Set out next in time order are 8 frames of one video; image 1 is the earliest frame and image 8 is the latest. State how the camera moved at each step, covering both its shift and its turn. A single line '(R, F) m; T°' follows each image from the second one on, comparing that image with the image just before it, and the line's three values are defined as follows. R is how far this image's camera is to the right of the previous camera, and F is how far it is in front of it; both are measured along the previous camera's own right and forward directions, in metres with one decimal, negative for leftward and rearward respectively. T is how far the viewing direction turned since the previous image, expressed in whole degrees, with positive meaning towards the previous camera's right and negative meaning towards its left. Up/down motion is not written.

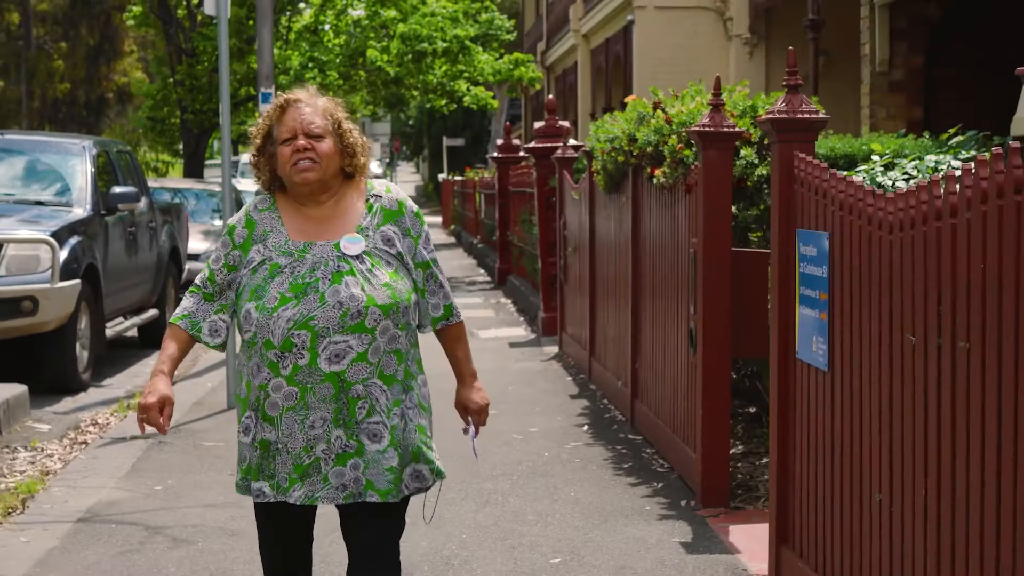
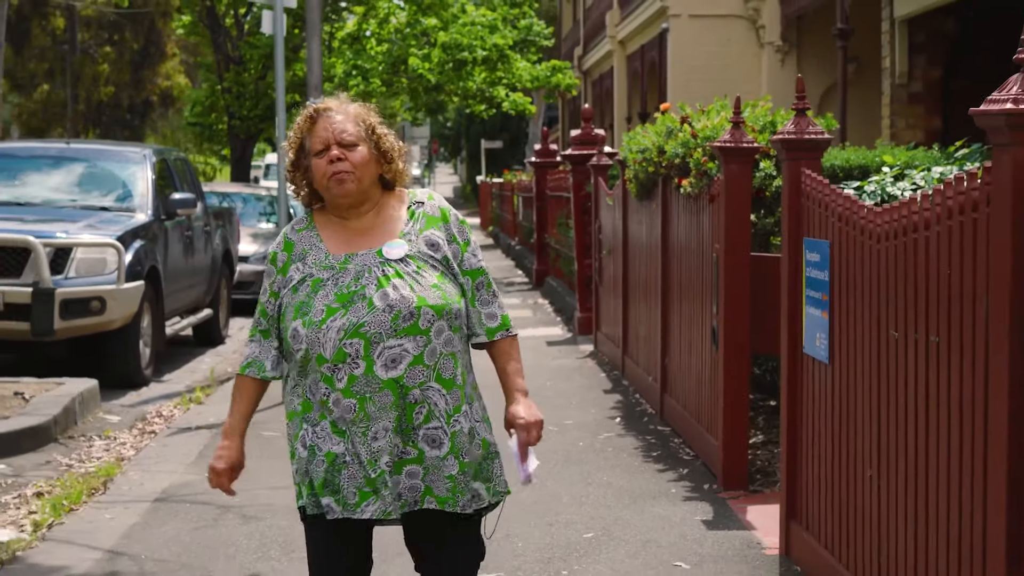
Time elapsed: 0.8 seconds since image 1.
(0.0, -0.6) m; -1°
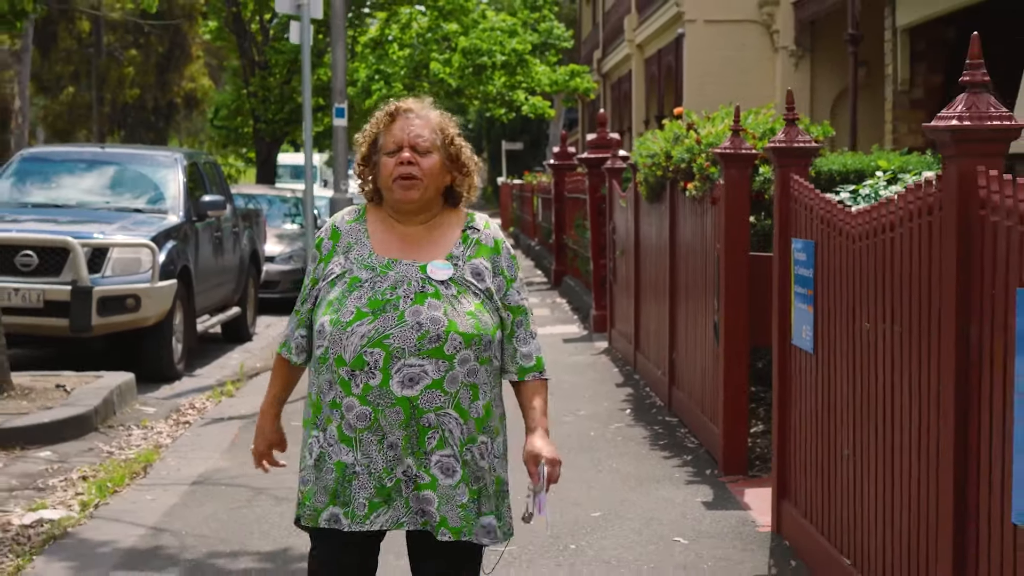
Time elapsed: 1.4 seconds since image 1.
(0.0, -0.5) m; -1°
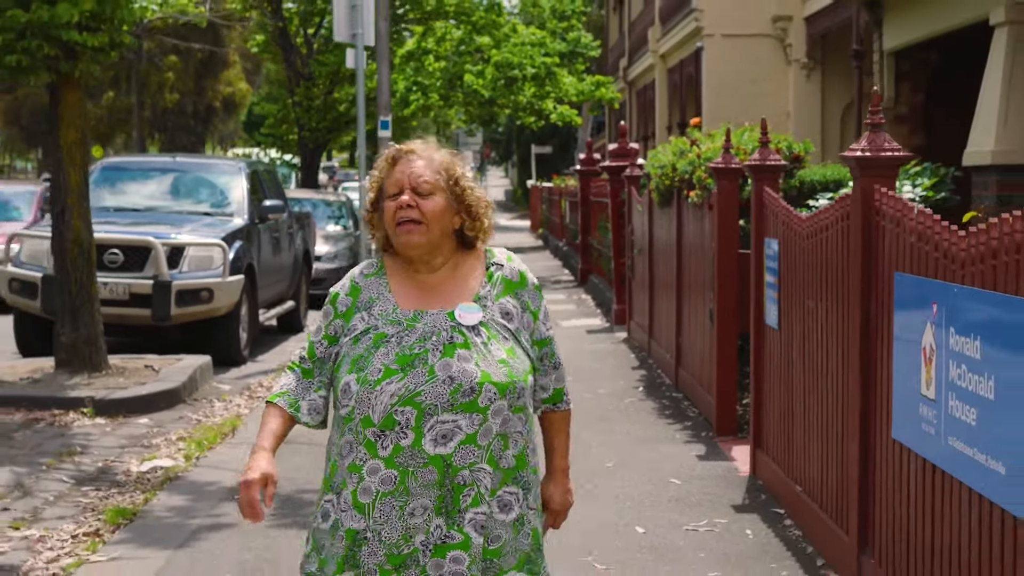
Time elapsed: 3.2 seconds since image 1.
(0.0, -1.5) m; -1°
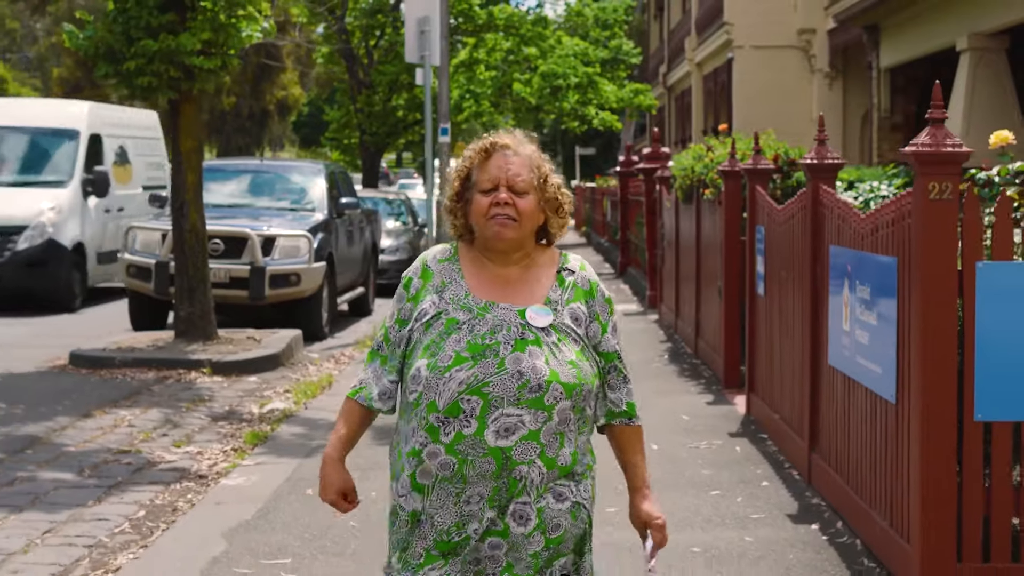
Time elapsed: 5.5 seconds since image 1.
(0.0, -2.0) m; -2°
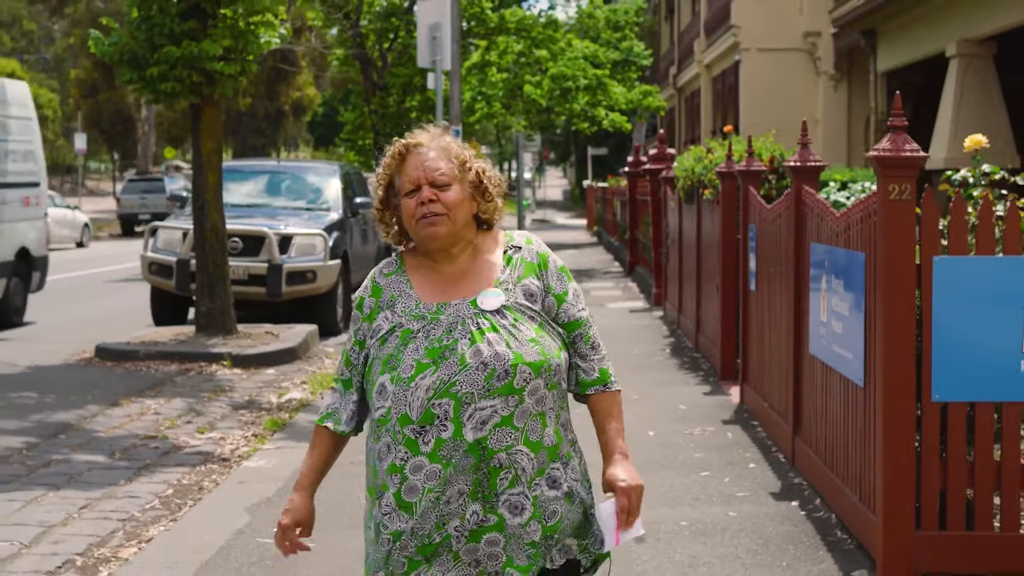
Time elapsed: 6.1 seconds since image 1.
(+0.1, -0.5) m; -1°
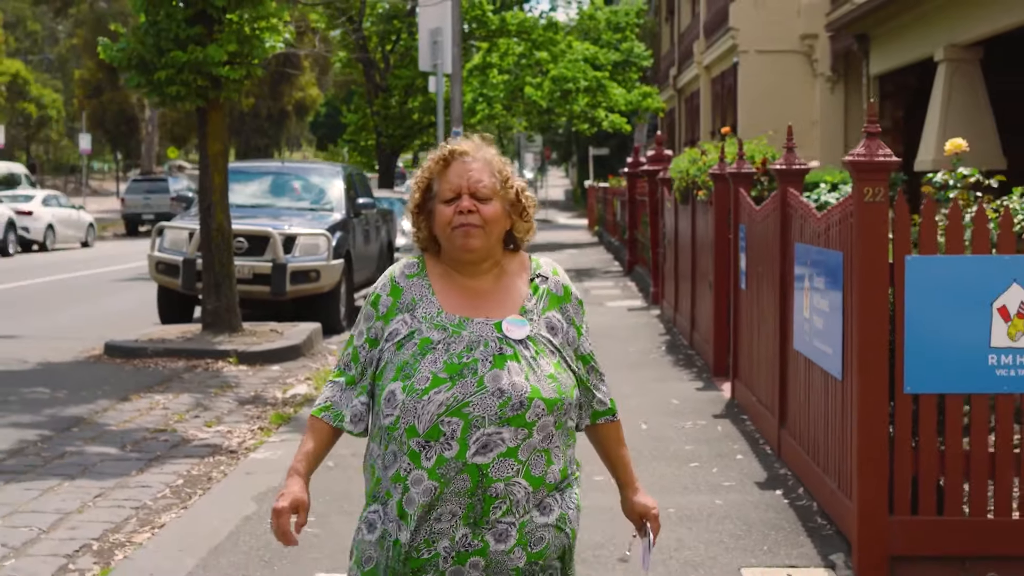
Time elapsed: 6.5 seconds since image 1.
(0.0, -0.3) m; 0°
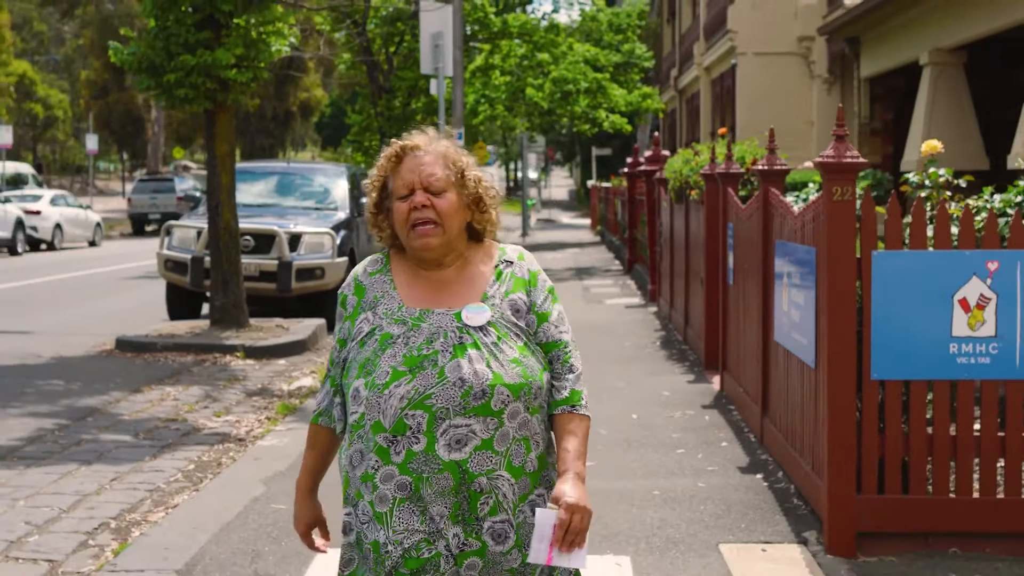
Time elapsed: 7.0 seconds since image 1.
(+0.1, -0.4) m; 0°
